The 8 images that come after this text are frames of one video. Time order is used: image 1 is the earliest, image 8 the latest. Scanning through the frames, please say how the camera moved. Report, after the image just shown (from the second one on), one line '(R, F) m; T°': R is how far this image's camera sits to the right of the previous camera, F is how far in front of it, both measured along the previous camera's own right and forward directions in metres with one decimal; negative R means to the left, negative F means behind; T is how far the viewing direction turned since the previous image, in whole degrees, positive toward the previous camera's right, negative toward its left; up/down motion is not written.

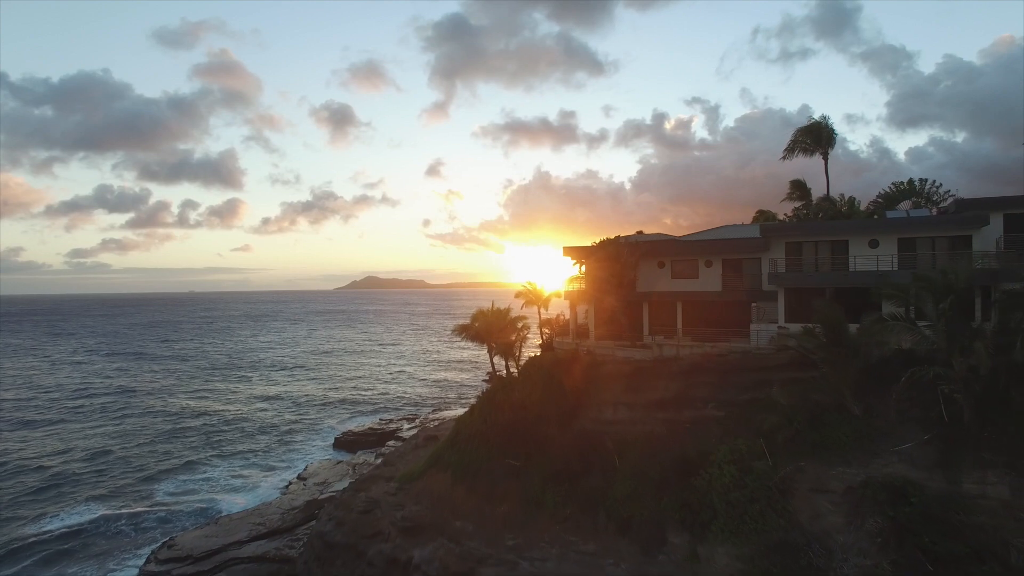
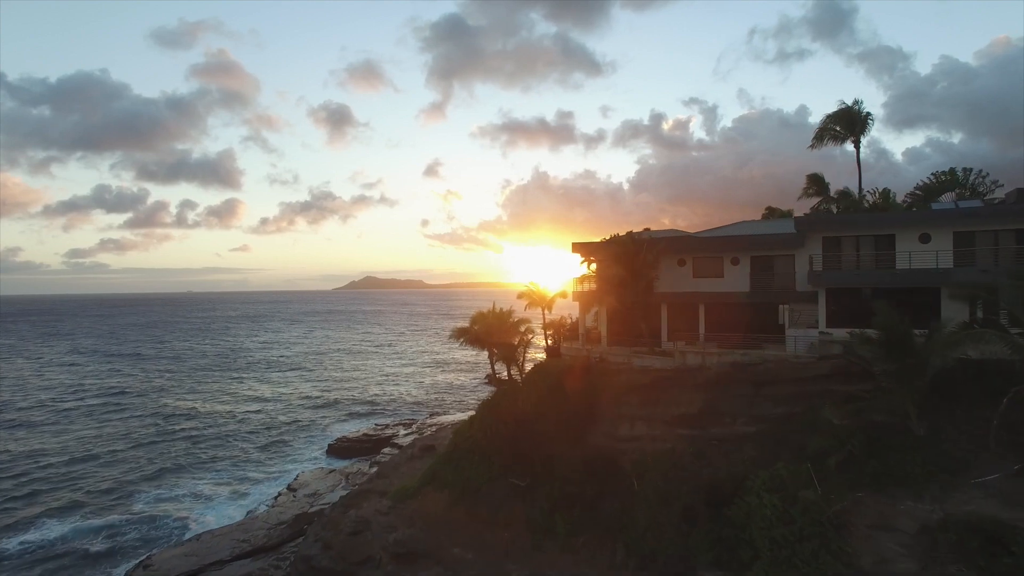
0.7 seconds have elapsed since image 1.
(-0.2, +2.3) m; 0°
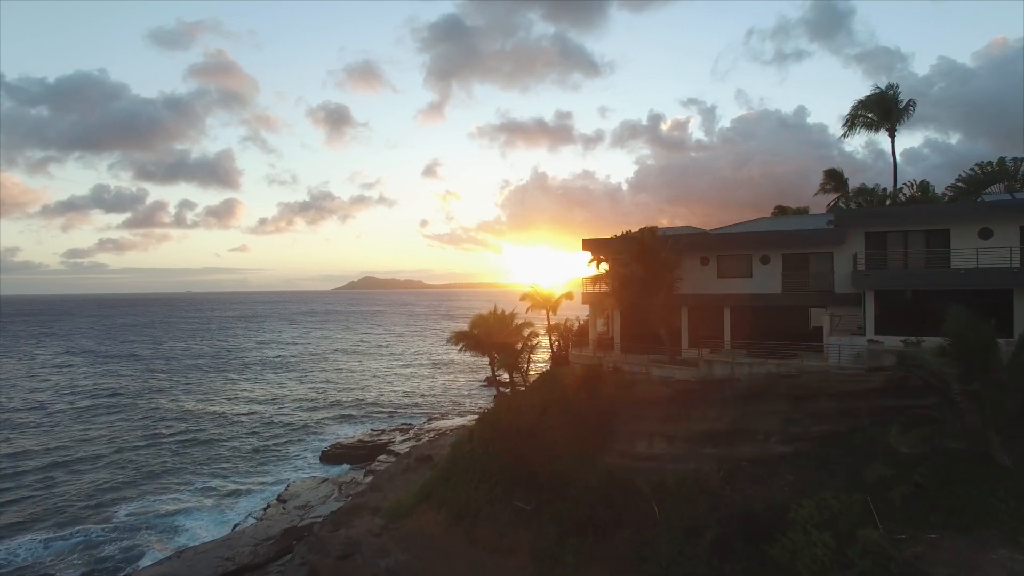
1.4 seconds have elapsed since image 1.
(-0.2, +2.1) m; 0°
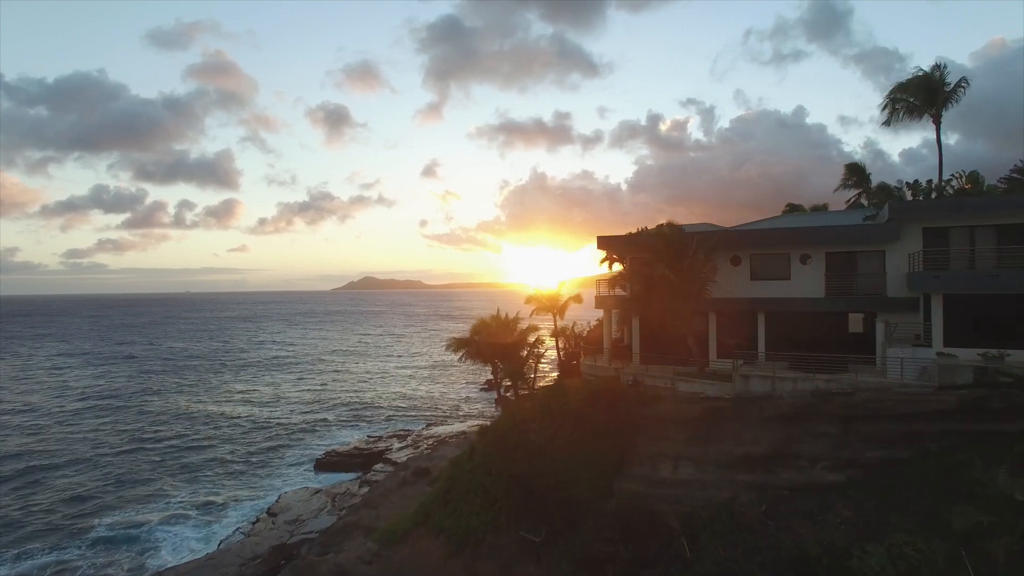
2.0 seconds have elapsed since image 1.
(-0.2, +2.1) m; 0°
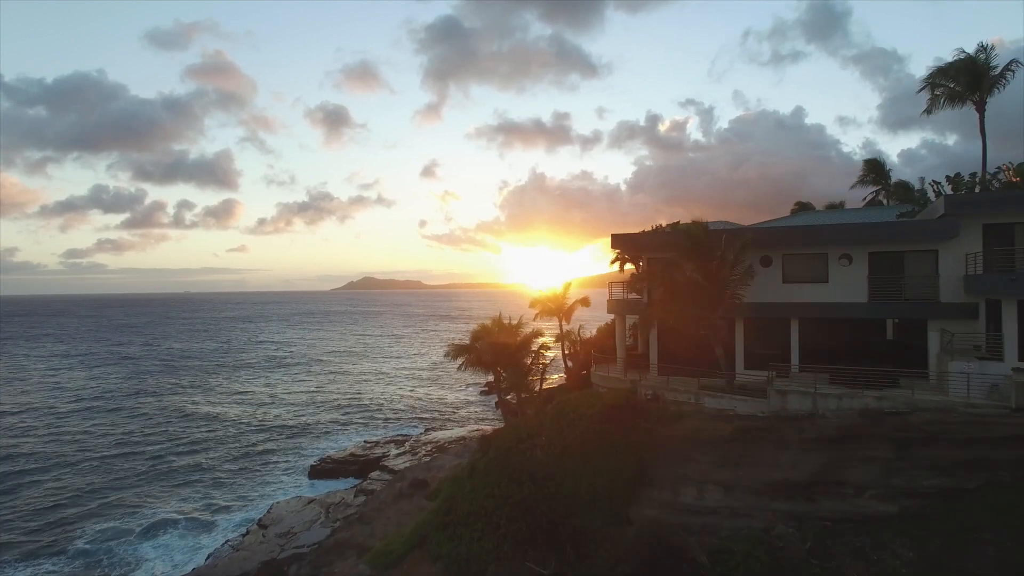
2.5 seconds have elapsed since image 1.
(-0.2, +1.7) m; 0°
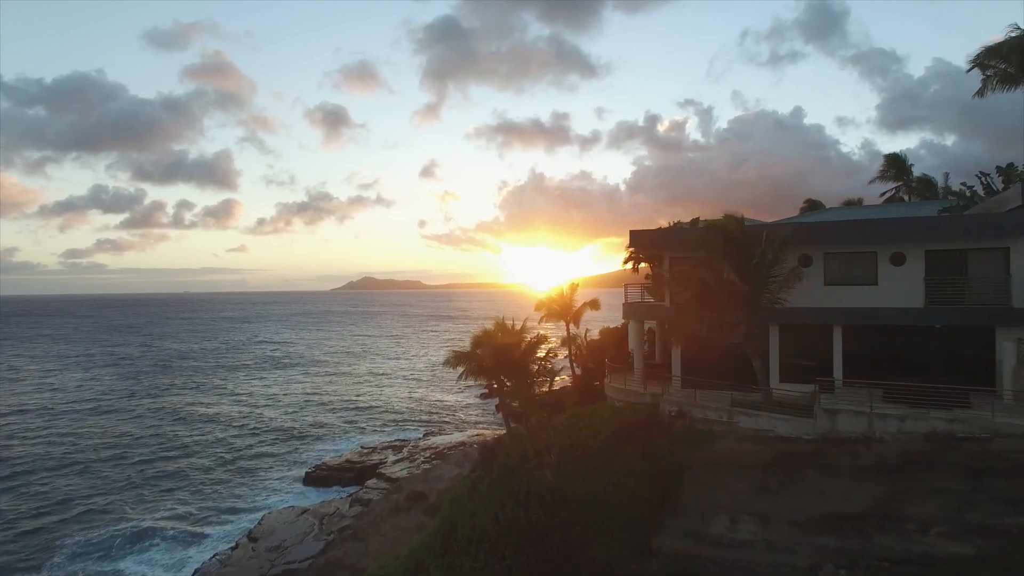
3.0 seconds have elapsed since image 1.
(-0.2, +1.7) m; 0°
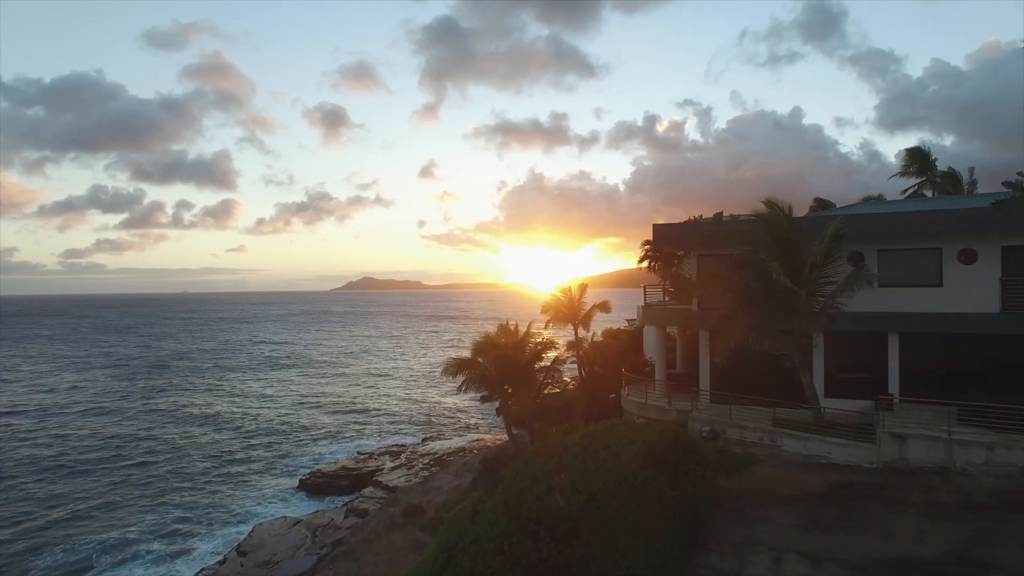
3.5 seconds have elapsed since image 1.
(-0.2, +1.7) m; 0°
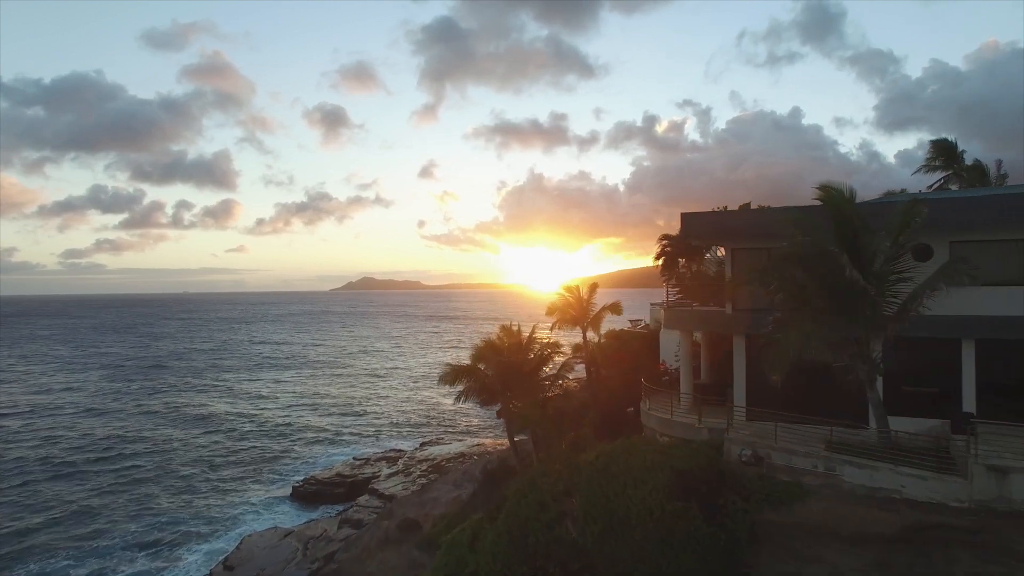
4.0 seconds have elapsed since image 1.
(-0.1, +1.7) m; 0°
